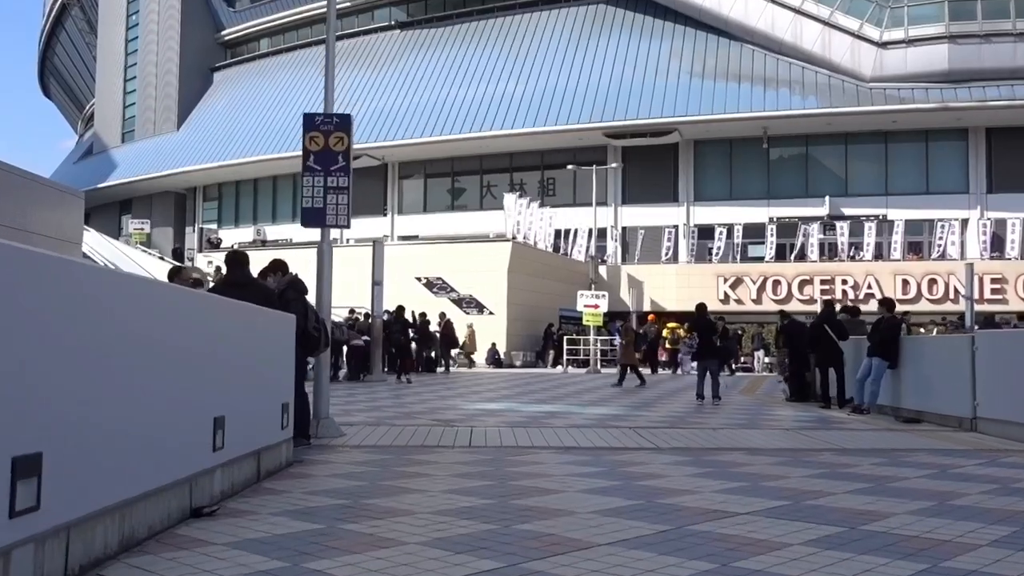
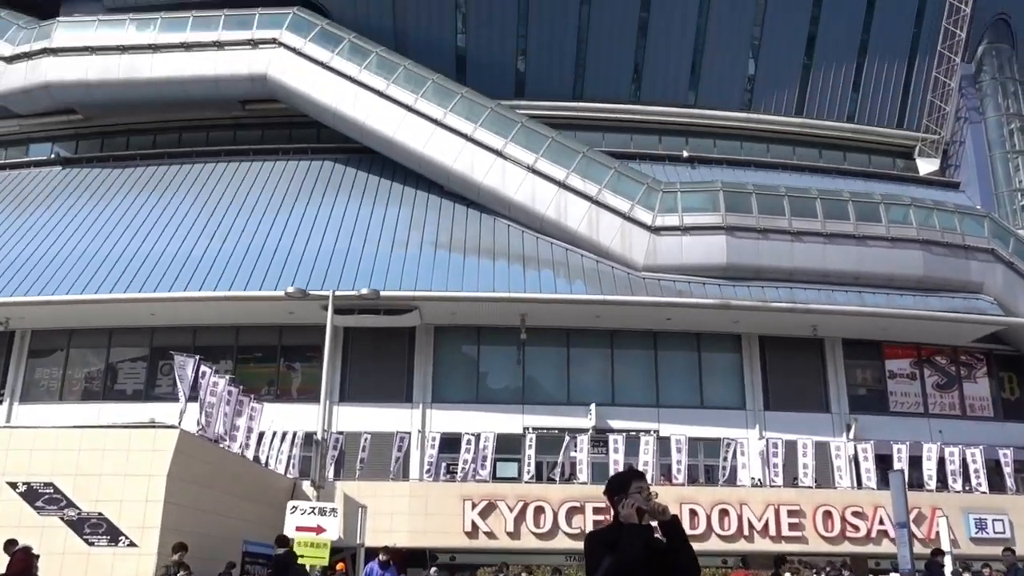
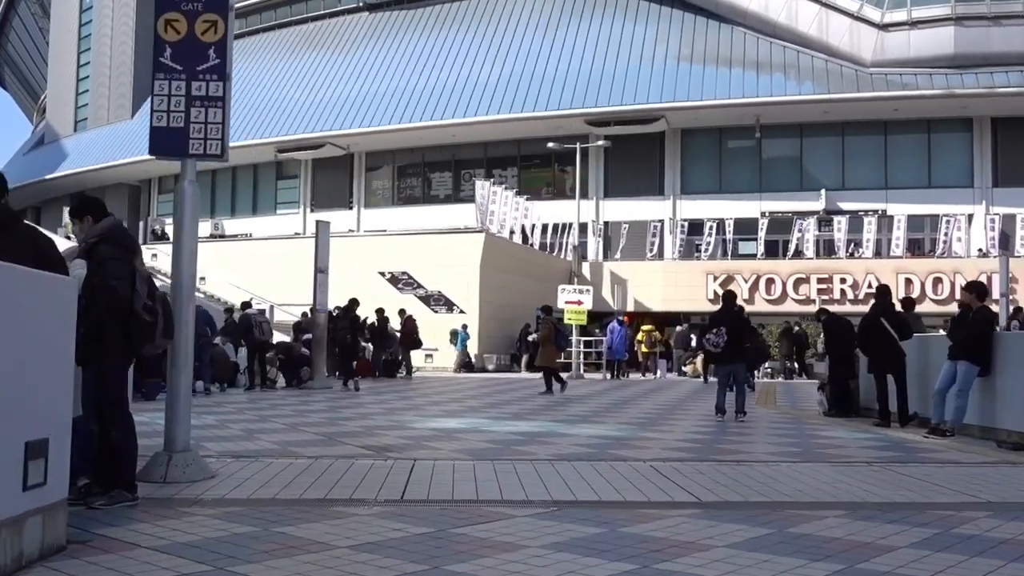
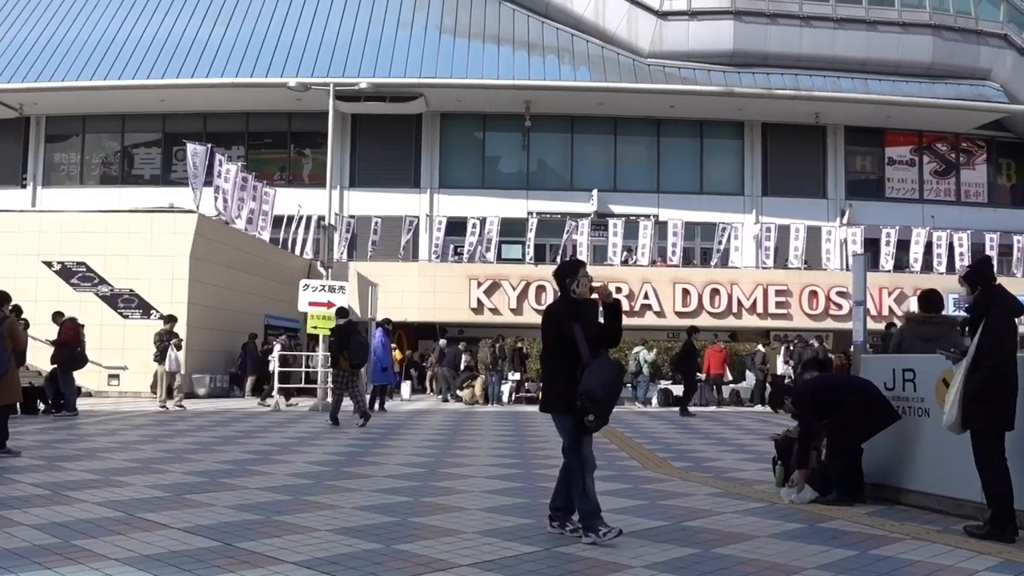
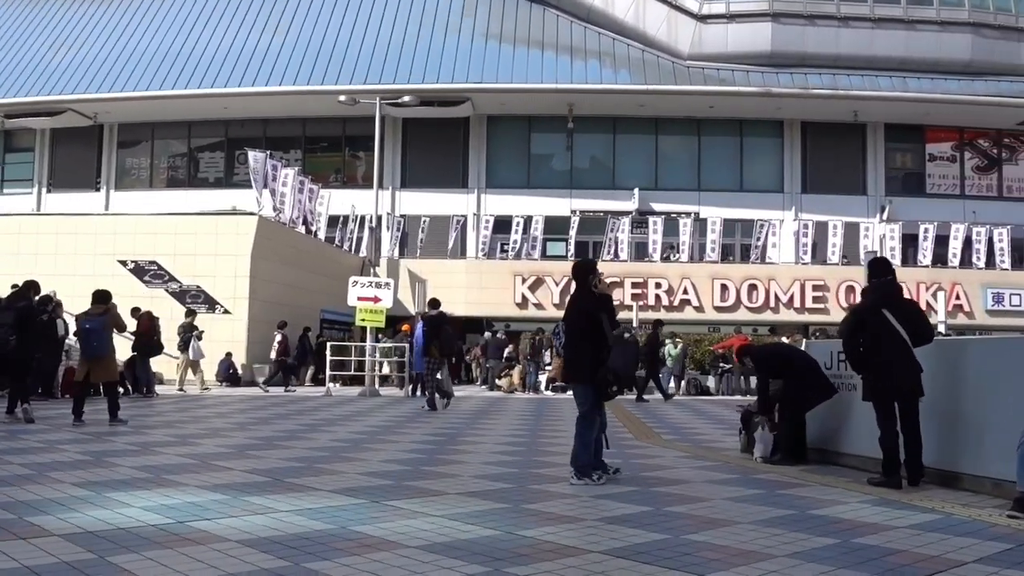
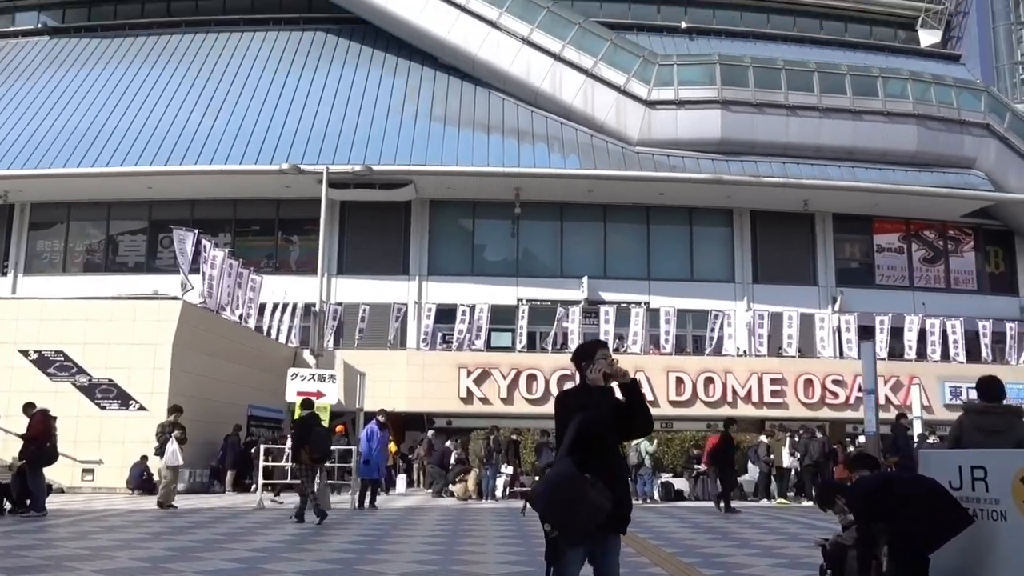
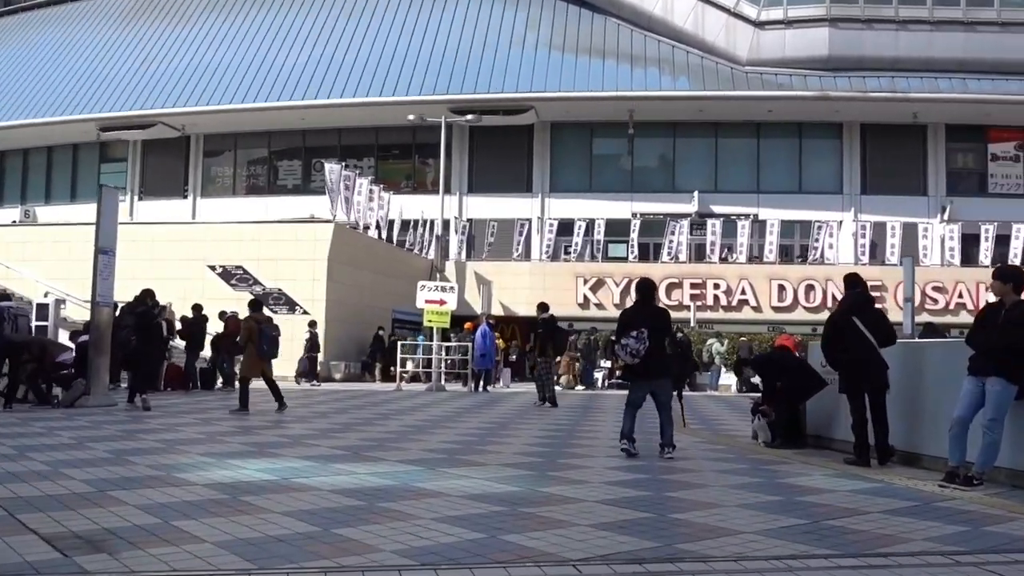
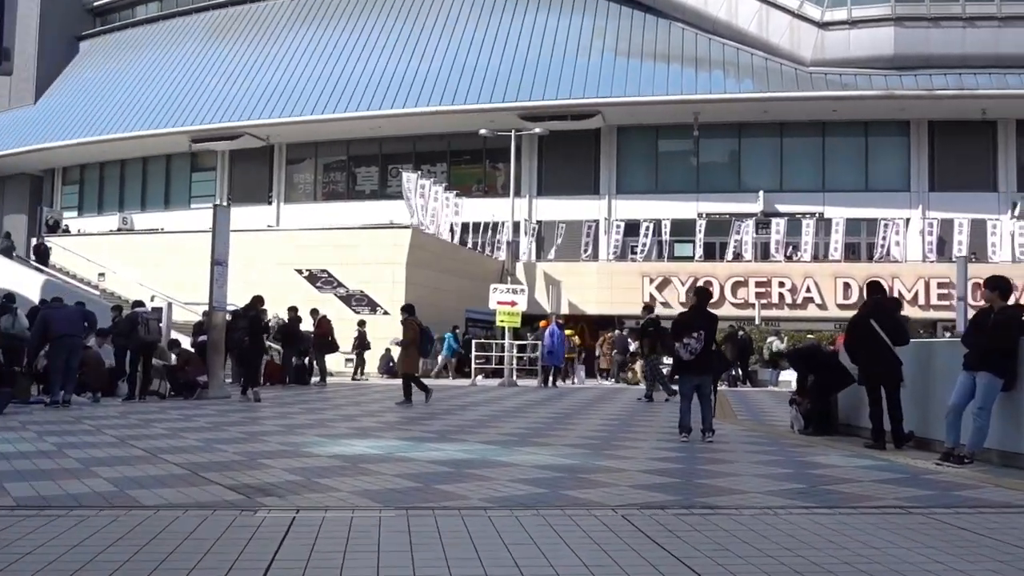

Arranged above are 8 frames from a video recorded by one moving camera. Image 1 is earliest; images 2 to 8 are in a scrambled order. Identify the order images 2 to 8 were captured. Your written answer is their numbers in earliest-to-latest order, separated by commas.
3, 8, 7, 5, 4, 6, 2
